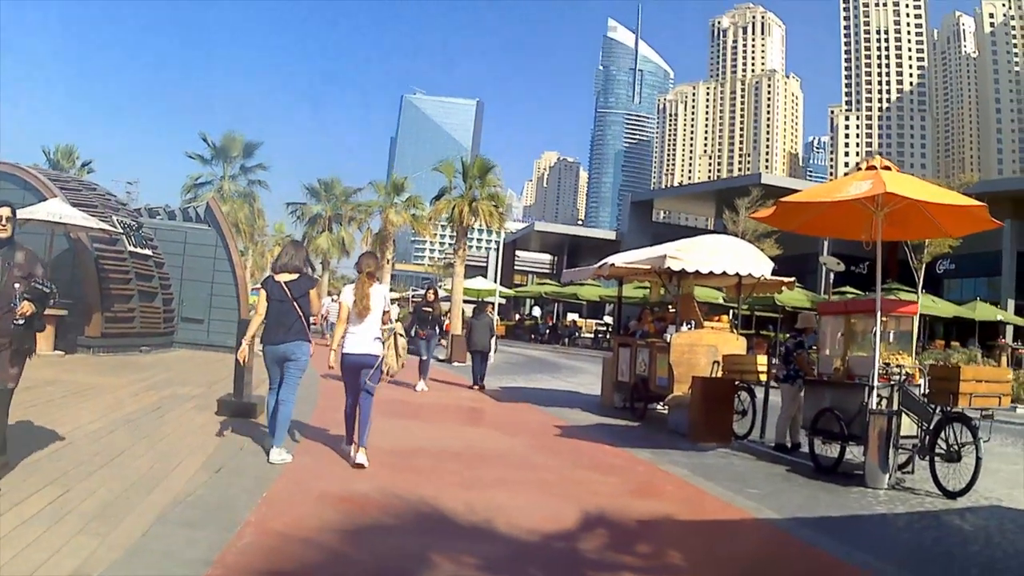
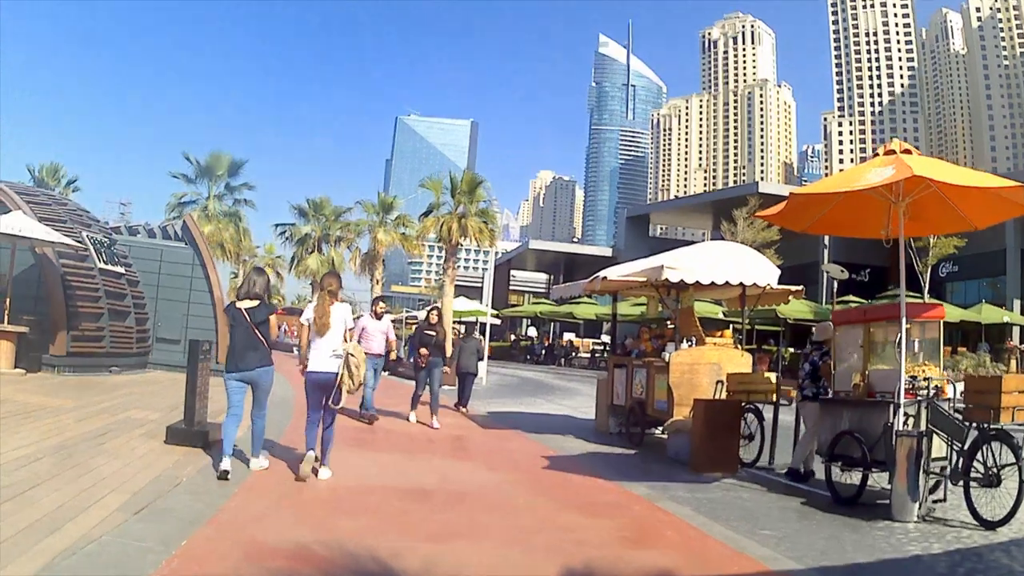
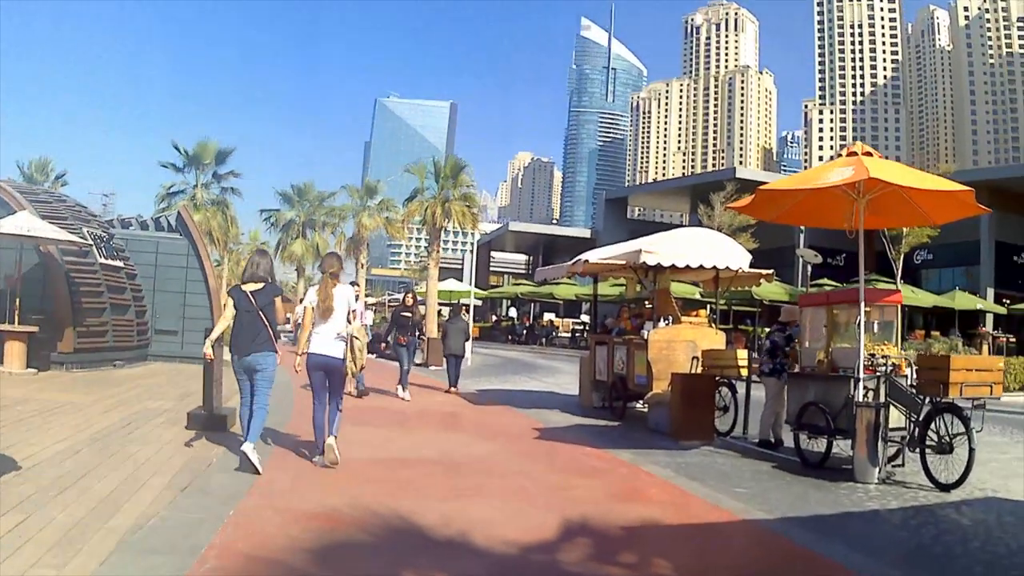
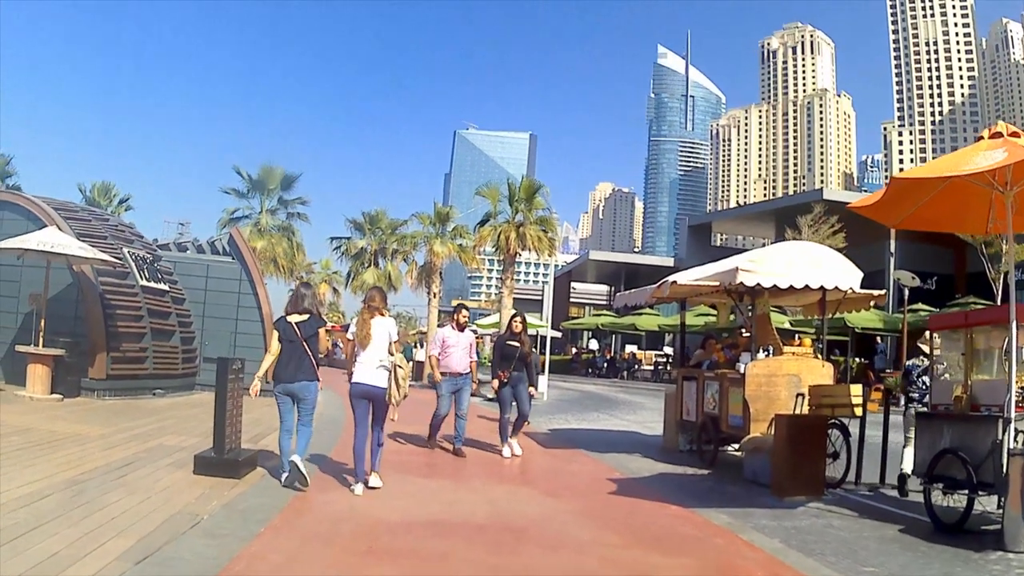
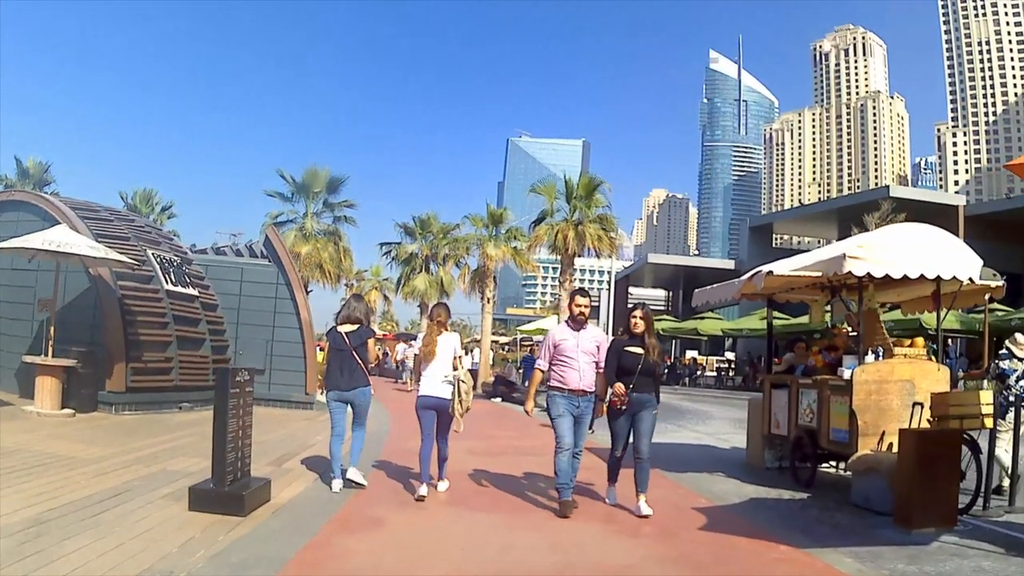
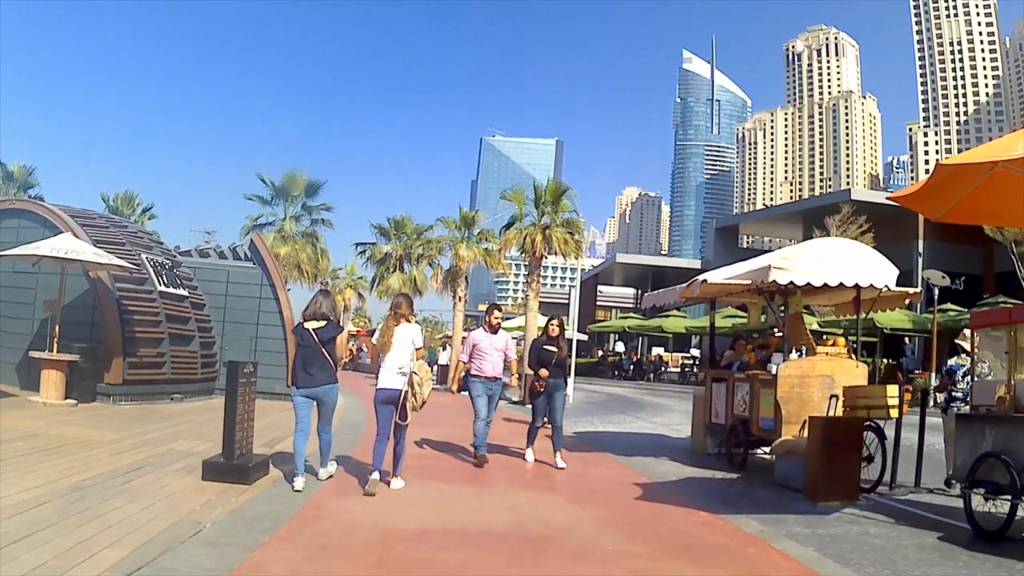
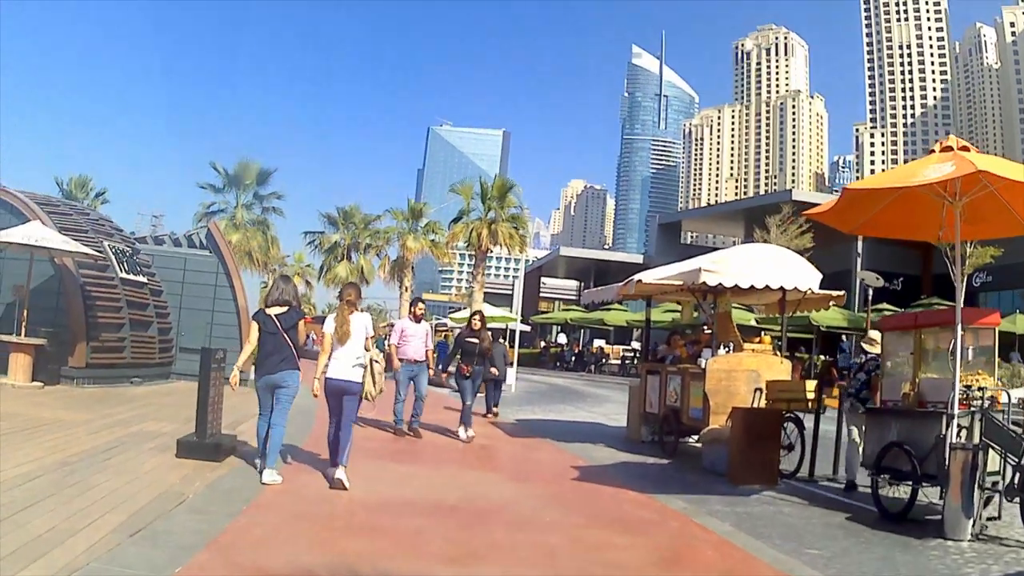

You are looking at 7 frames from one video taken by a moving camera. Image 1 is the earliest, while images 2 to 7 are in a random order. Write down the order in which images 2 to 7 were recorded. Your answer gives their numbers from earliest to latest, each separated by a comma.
3, 2, 7, 4, 6, 5
